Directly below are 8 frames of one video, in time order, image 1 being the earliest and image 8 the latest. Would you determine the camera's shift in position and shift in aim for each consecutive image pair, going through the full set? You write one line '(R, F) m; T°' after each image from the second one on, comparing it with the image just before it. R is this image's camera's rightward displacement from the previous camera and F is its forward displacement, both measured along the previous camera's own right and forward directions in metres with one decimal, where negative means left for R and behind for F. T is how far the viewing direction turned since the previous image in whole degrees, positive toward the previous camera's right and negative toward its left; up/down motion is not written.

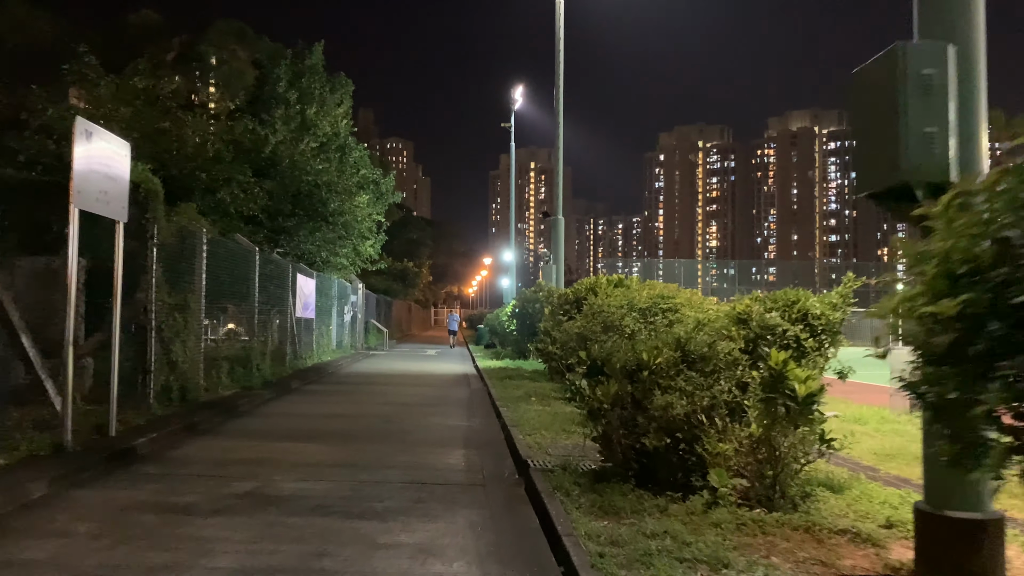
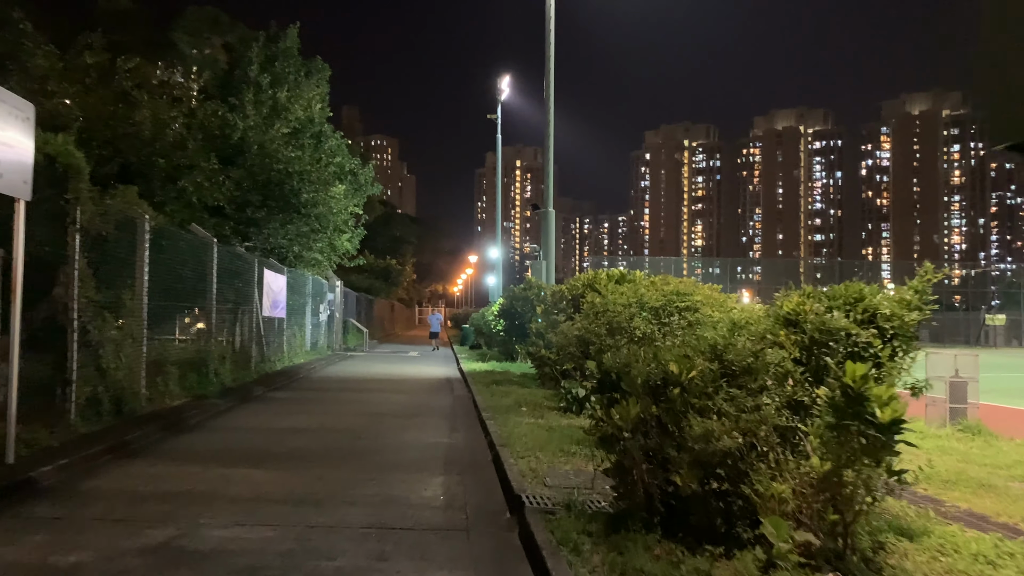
(0.0, +1.5) m; +1°
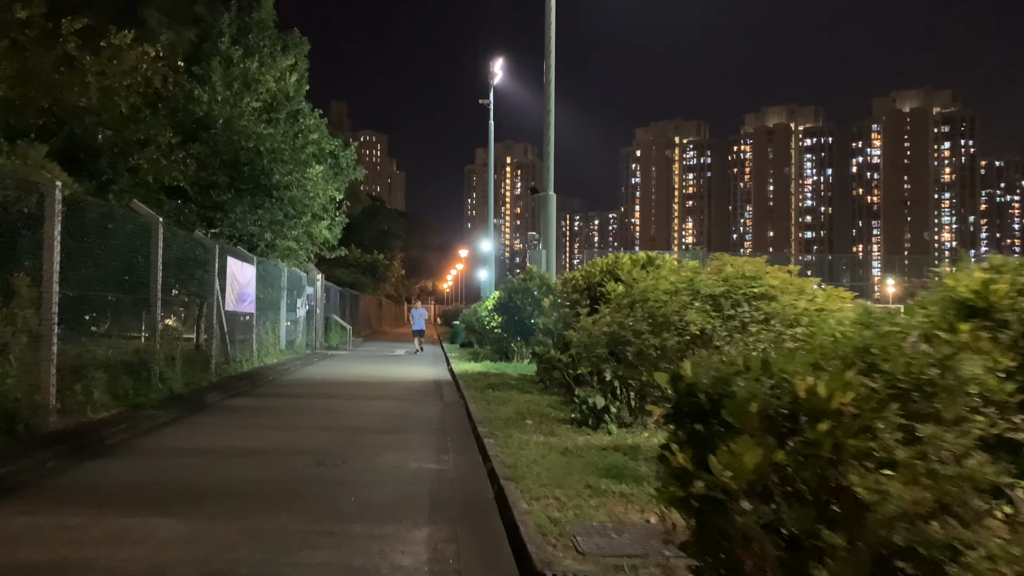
(-0.2, +2.1) m; +1°
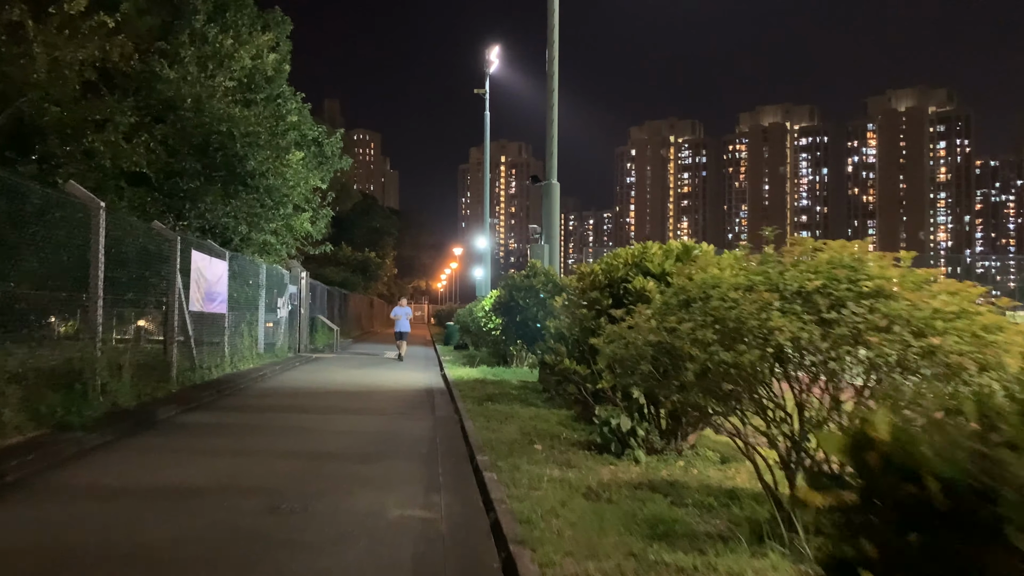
(-0.1, +1.7) m; 0°
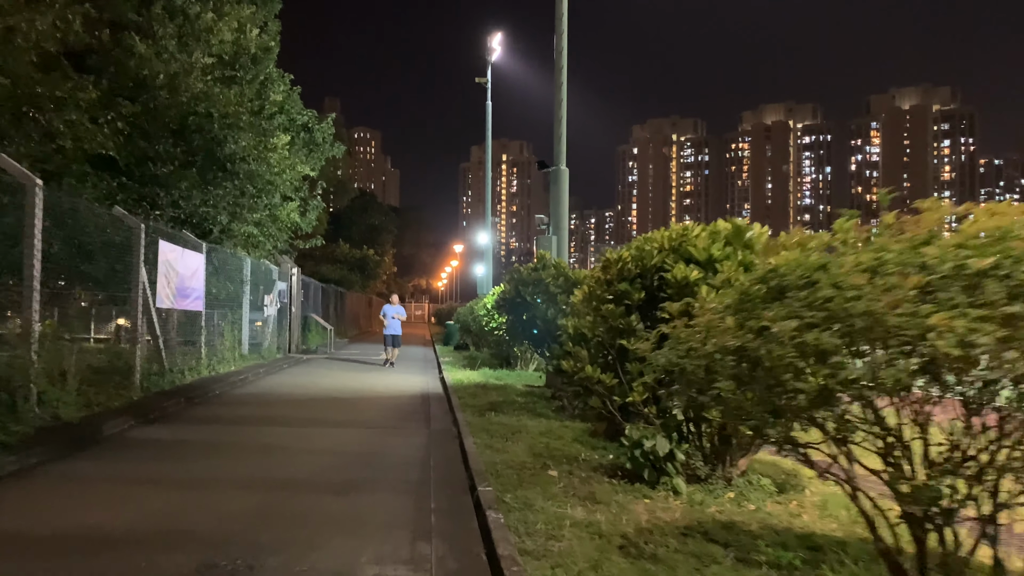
(-0.1, +1.4) m; 0°
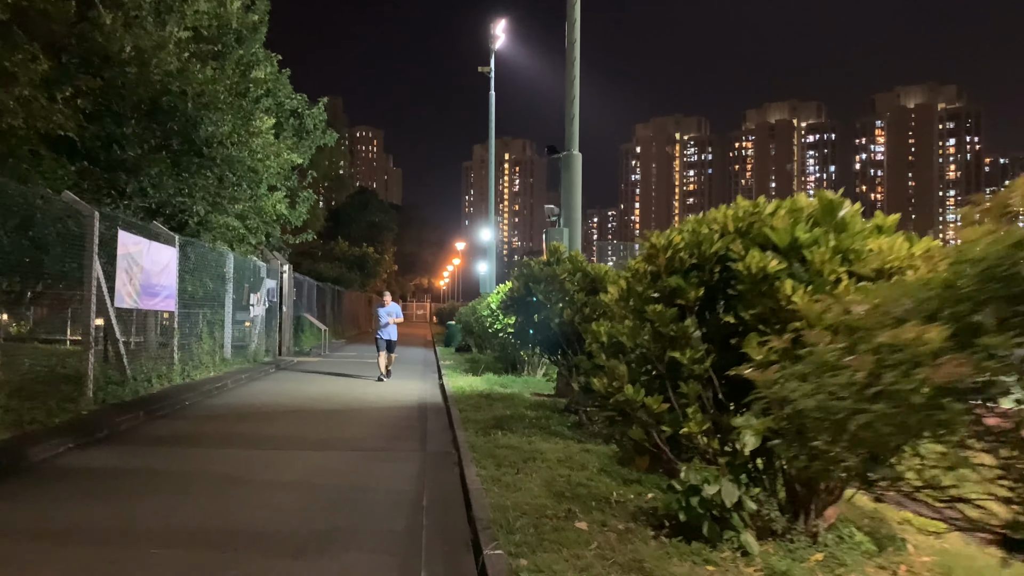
(-0.1, +1.5) m; 0°
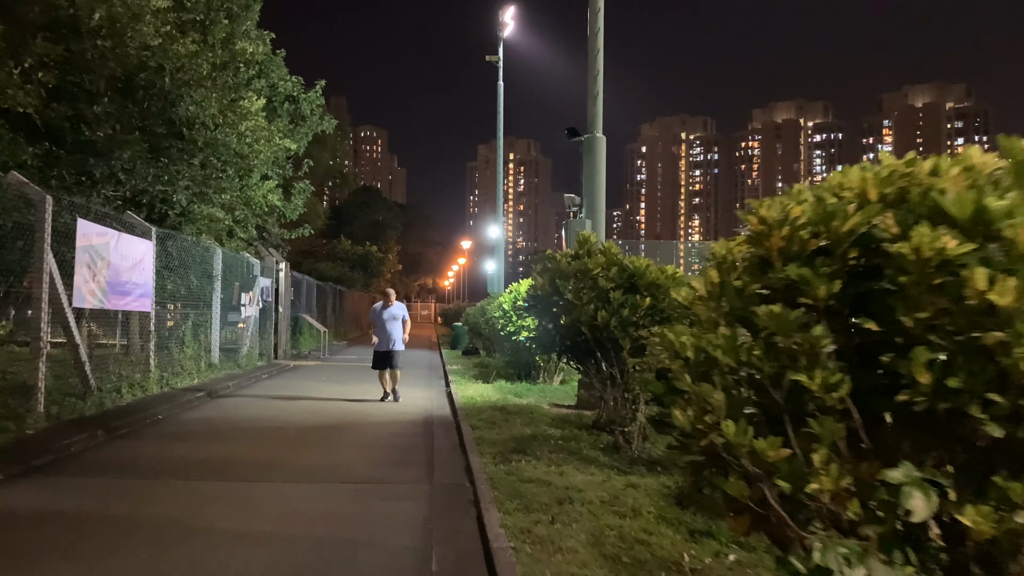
(-0.2, +1.4) m; 0°
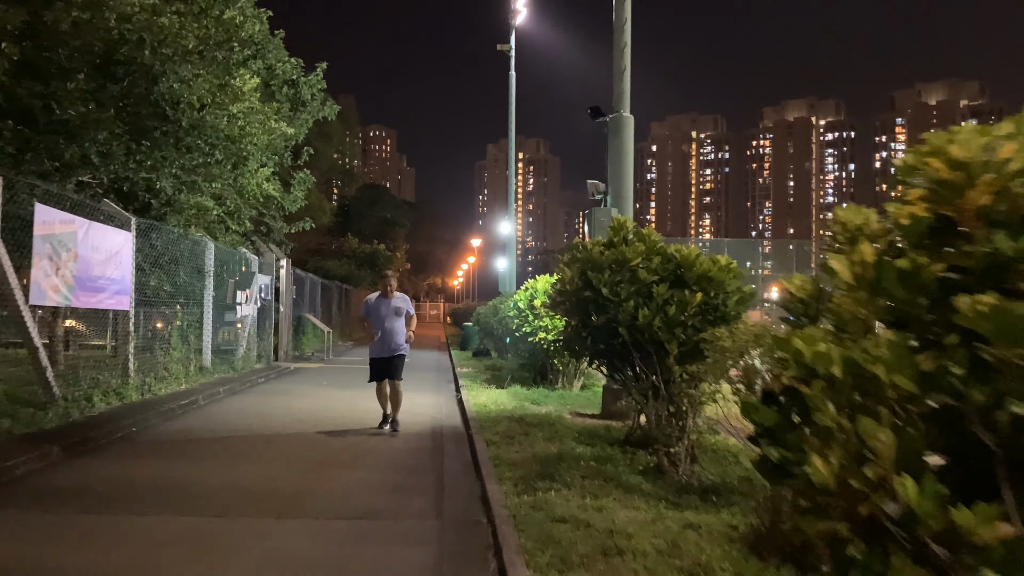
(-0.1, +1.2) m; -1°
